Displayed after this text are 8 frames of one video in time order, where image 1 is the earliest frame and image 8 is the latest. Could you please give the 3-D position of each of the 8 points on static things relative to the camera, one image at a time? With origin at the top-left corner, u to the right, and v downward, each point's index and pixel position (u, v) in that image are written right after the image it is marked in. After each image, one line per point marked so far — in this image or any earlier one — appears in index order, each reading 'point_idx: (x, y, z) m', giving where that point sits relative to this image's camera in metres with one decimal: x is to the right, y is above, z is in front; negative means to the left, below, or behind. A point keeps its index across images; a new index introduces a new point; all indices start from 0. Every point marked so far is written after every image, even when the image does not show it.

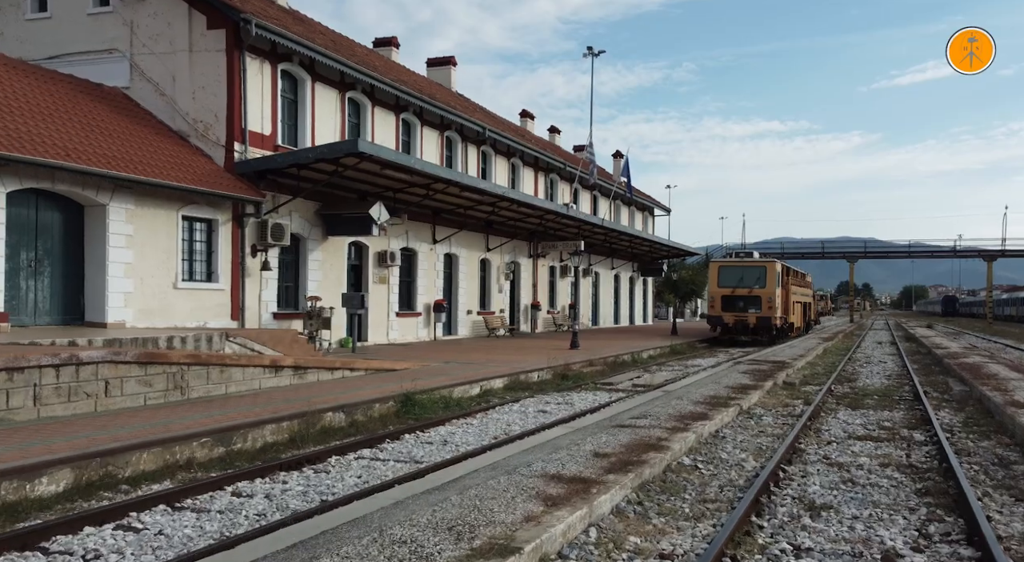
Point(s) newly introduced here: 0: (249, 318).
0: (-5.7, -0.8, +17.7) m
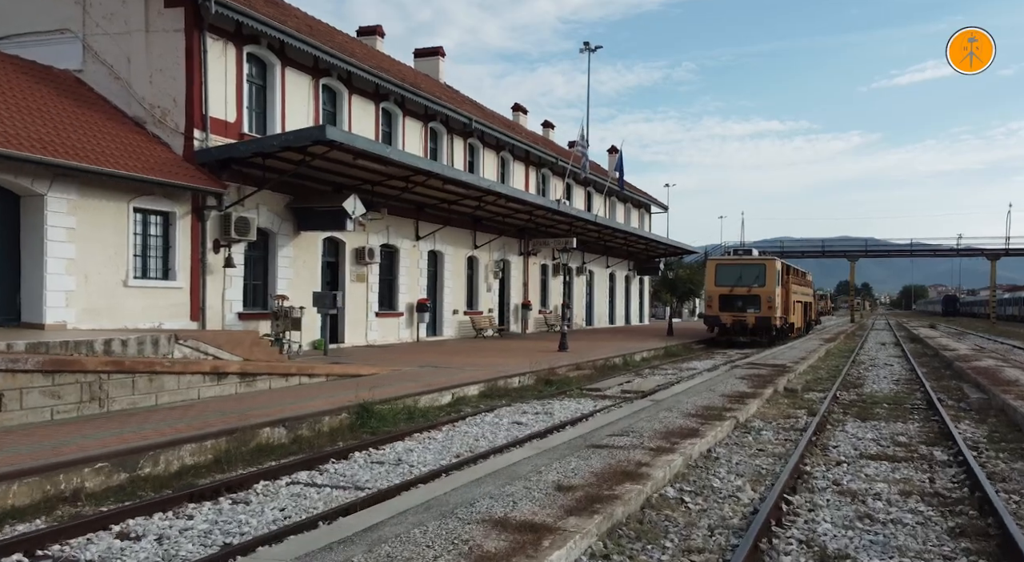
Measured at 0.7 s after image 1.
0: (-6.0, -0.7, +16.5) m
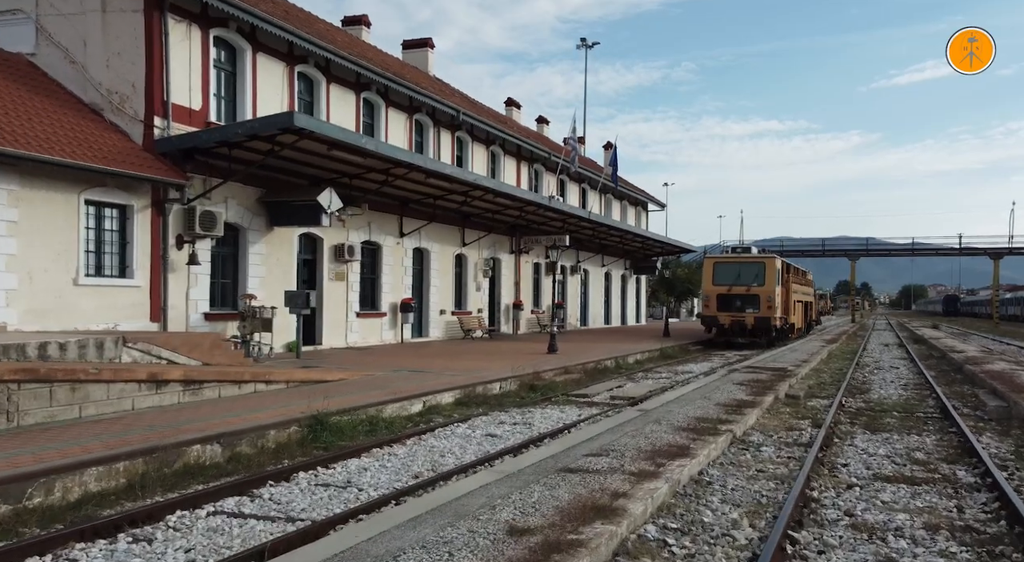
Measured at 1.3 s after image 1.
0: (-6.4, -0.7, +15.4) m
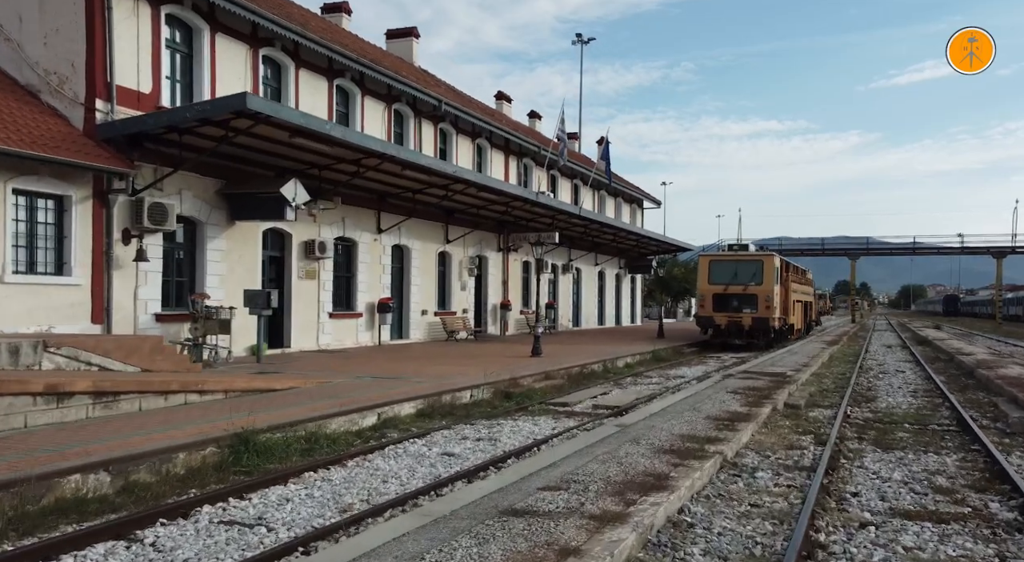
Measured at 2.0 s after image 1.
0: (-6.8, -0.7, +14.2) m
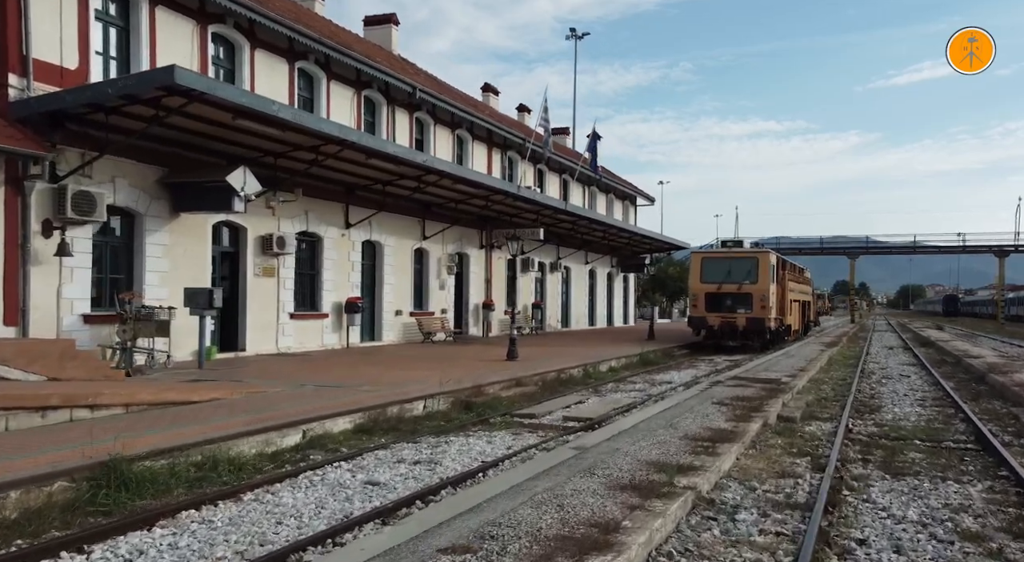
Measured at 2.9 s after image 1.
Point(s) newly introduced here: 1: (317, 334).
0: (-7.3, -0.6, +12.7) m
1: (-4.7, -1.3, +19.7) m
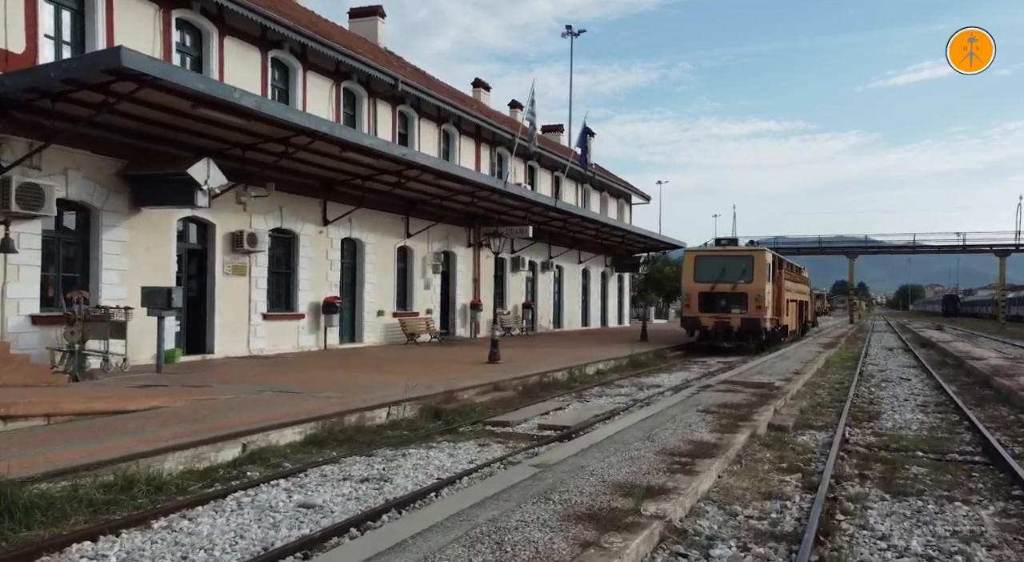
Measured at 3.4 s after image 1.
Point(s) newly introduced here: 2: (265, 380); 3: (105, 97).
0: (-7.7, -0.6, +11.9) m
1: (-5.0, -1.2, +18.9) m
2: (-4.1, -1.6, +13.7) m
3: (-5.9, +2.7, +11.9) m
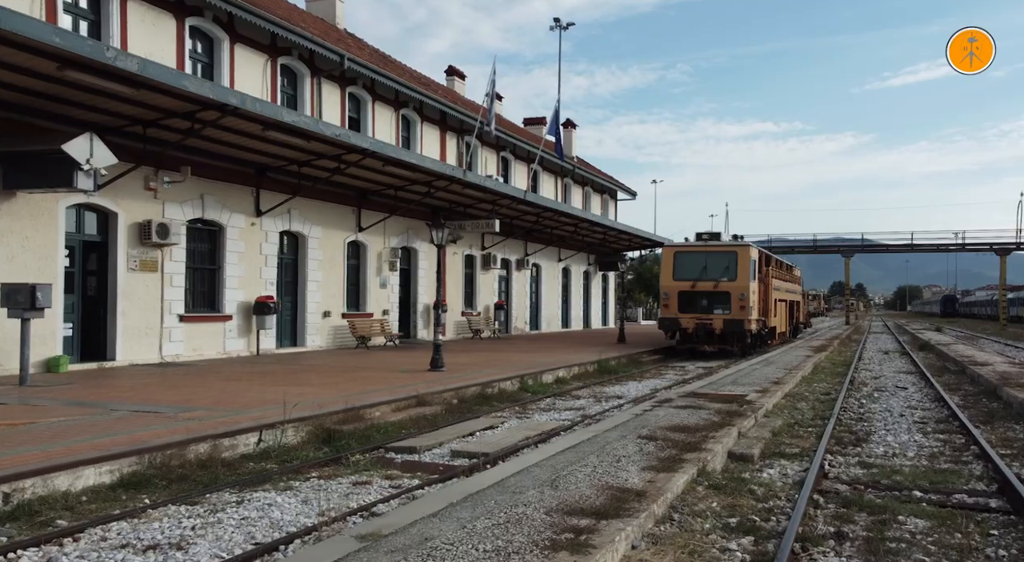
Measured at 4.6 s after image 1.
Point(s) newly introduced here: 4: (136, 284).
0: (-8.7, -0.5, +9.9) m
1: (-6.1, -1.2, +16.9) m
2: (-5.1, -1.6, +11.7) m
3: (-6.9, +2.7, +9.9) m
4: (-6.8, 0.0, +14.9) m
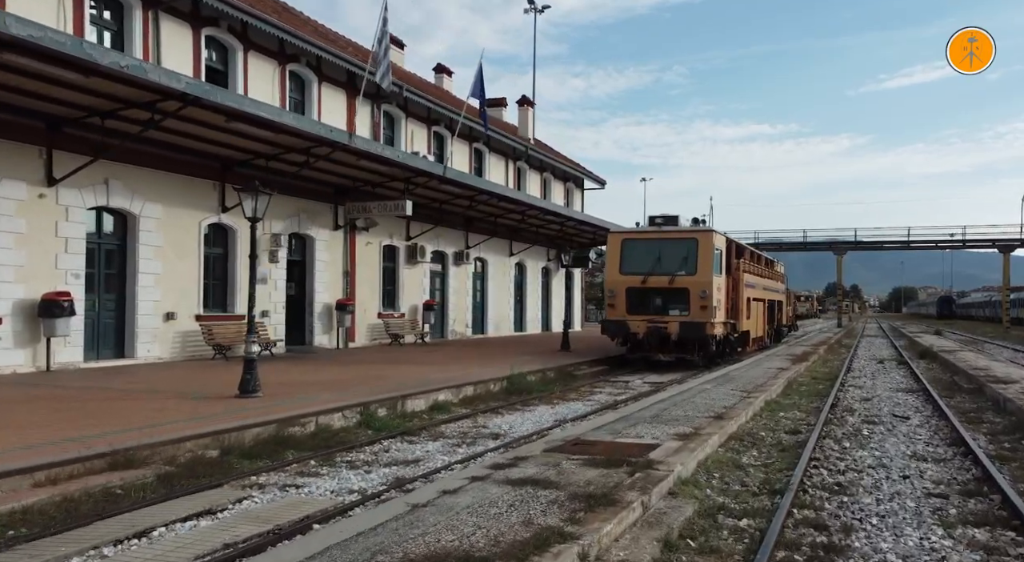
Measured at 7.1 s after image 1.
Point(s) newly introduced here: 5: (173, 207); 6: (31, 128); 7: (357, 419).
0: (-10.8, -0.4, +5.5) m
1: (-8.1, -1.0, +12.4) m
2: (-7.2, -1.4, +7.3) m
3: (-8.9, +2.9, +5.5) m
4: (-8.9, +0.1, +10.5) m
5: (-6.7, +1.4, +16.0) m
6: (-7.7, +2.4, +13.1) m
7: (-1.9, -1.7, +10.3) m
